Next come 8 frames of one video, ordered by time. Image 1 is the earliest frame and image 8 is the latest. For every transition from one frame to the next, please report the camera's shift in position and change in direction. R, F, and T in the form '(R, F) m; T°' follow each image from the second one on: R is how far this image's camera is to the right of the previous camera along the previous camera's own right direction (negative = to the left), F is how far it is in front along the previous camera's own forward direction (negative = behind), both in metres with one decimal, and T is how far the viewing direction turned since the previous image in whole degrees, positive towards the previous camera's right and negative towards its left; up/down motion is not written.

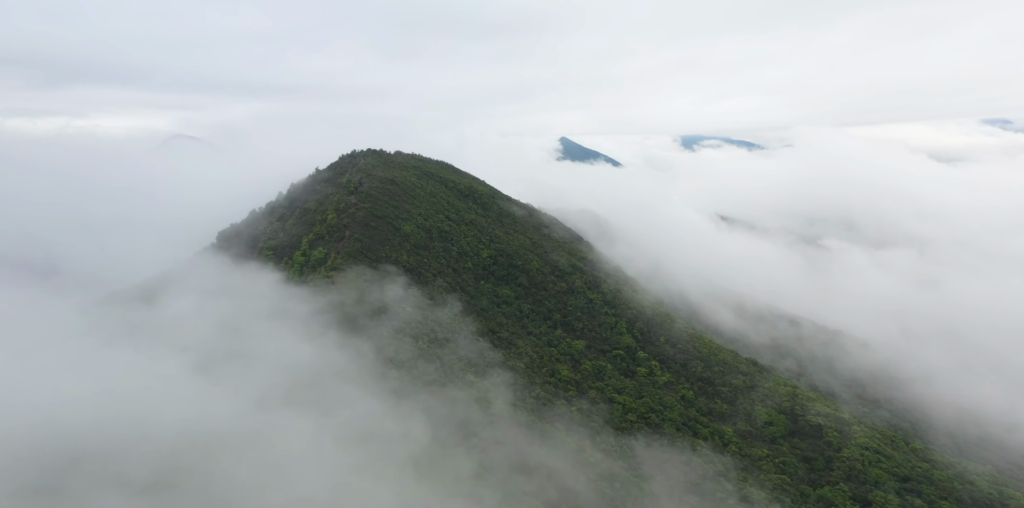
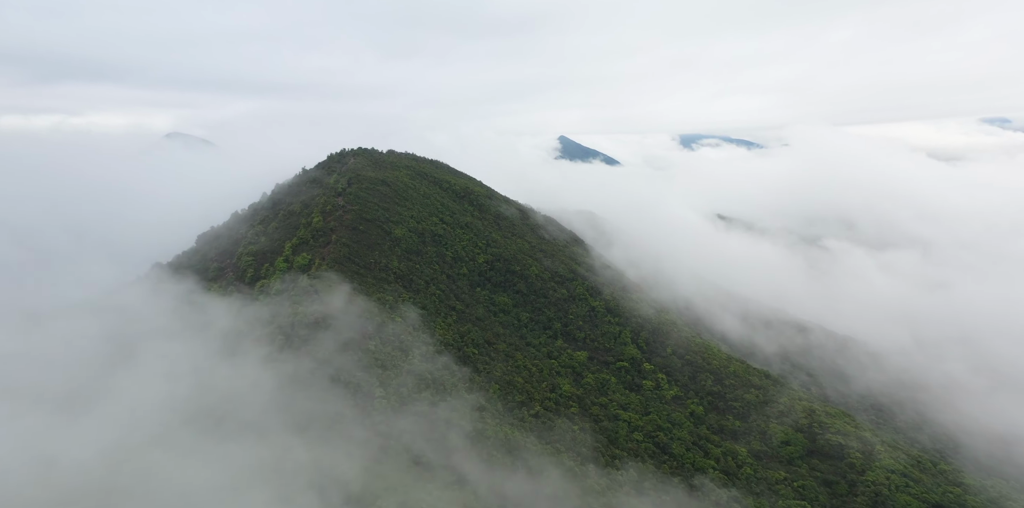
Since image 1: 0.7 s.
(+0.1, +4.3) m; 0°
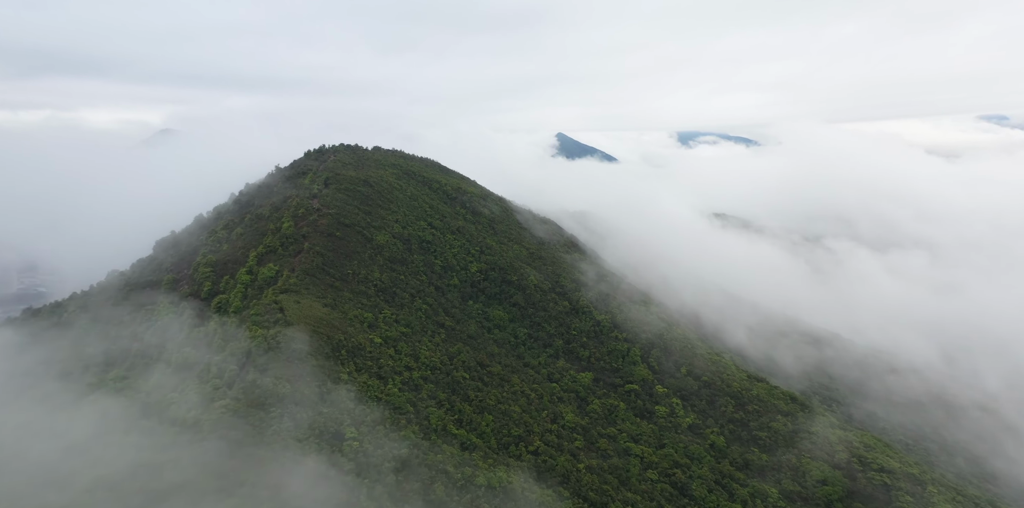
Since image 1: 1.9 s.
(+0.2, +7.4) m; 0°
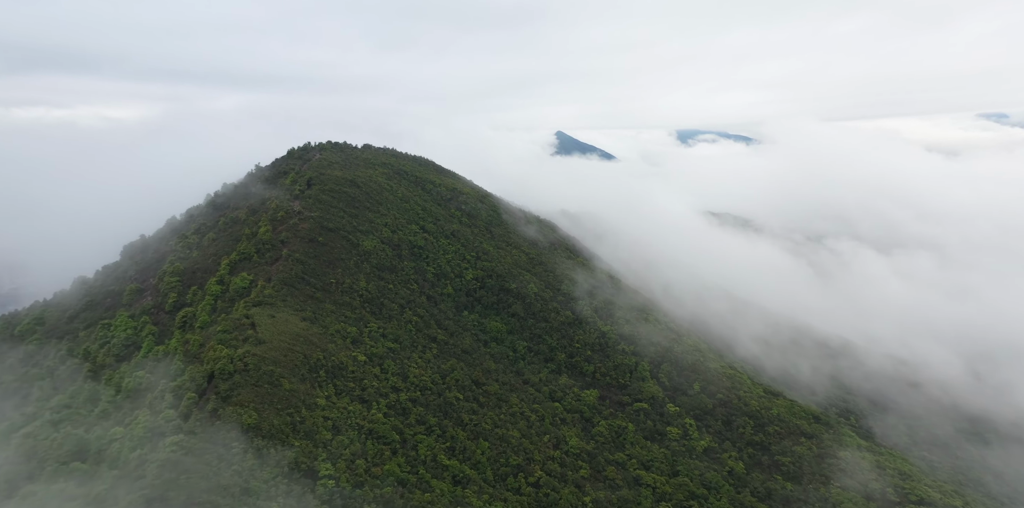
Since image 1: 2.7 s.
(+0.1, +5.0) m; 0°
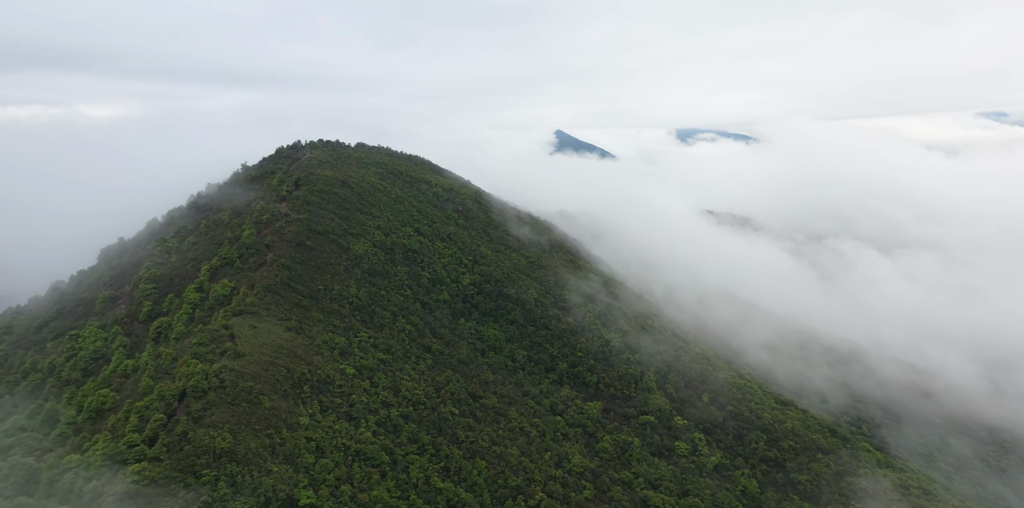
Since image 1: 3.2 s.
(0.0, +3.0) m; 0°
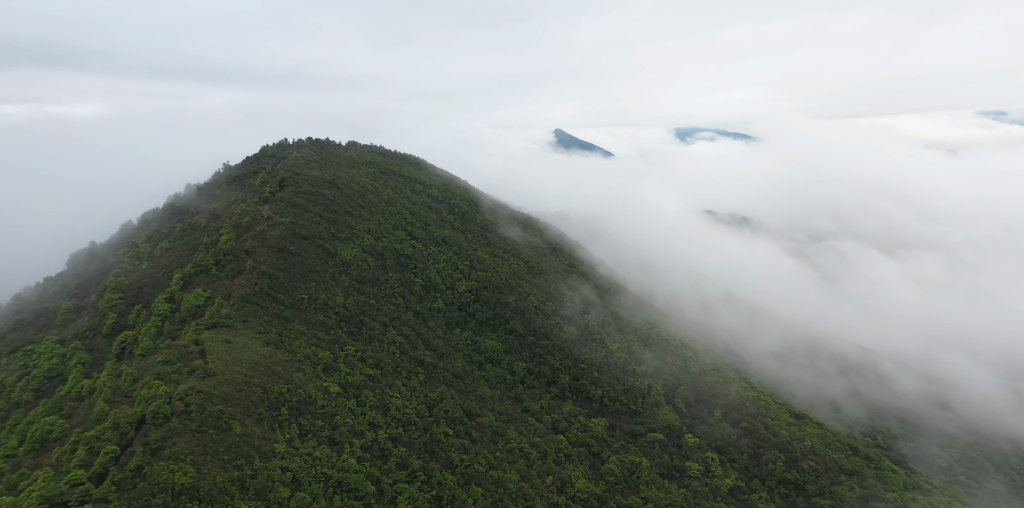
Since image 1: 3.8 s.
(0.0, +3.6) m; 0°
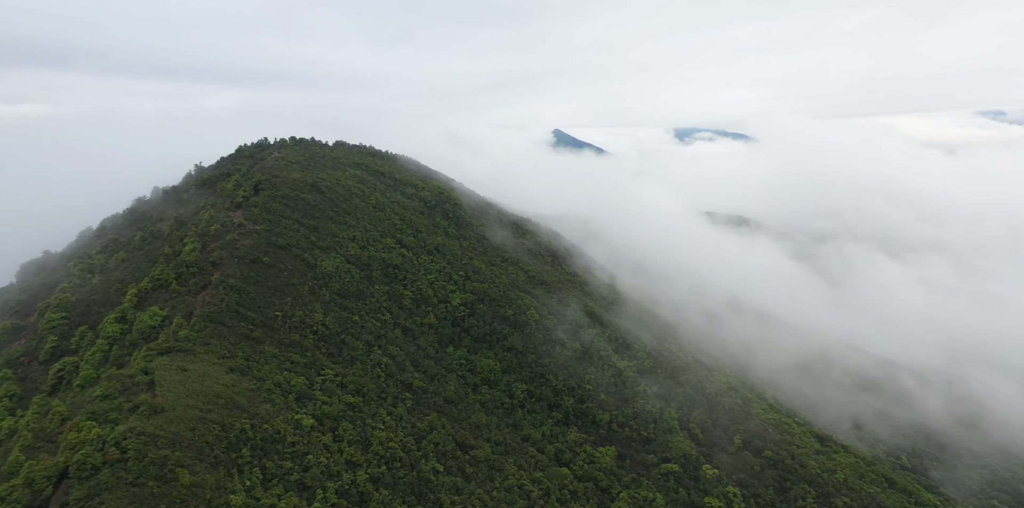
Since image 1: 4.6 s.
(0.0, +4.9) m; 0°
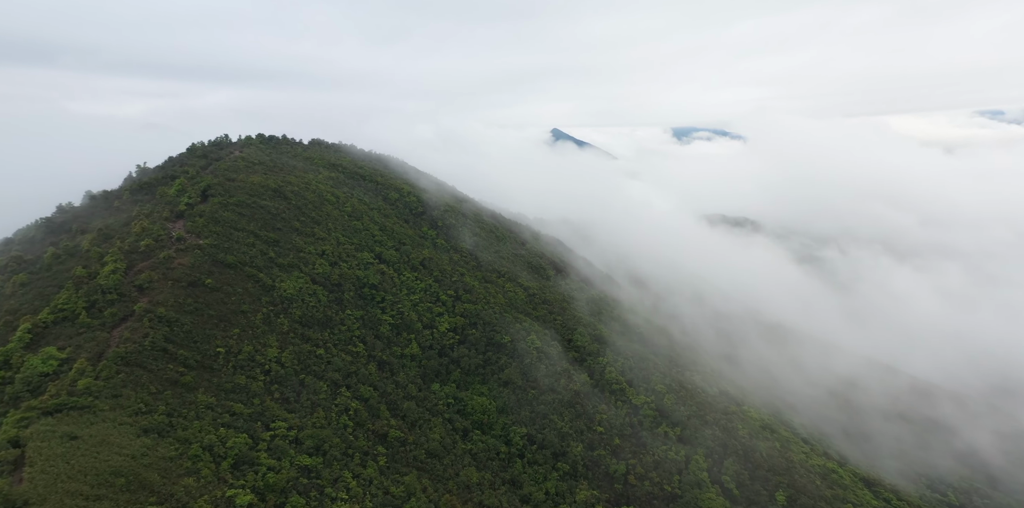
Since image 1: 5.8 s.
(+0.1, +7.9) m; 0°
